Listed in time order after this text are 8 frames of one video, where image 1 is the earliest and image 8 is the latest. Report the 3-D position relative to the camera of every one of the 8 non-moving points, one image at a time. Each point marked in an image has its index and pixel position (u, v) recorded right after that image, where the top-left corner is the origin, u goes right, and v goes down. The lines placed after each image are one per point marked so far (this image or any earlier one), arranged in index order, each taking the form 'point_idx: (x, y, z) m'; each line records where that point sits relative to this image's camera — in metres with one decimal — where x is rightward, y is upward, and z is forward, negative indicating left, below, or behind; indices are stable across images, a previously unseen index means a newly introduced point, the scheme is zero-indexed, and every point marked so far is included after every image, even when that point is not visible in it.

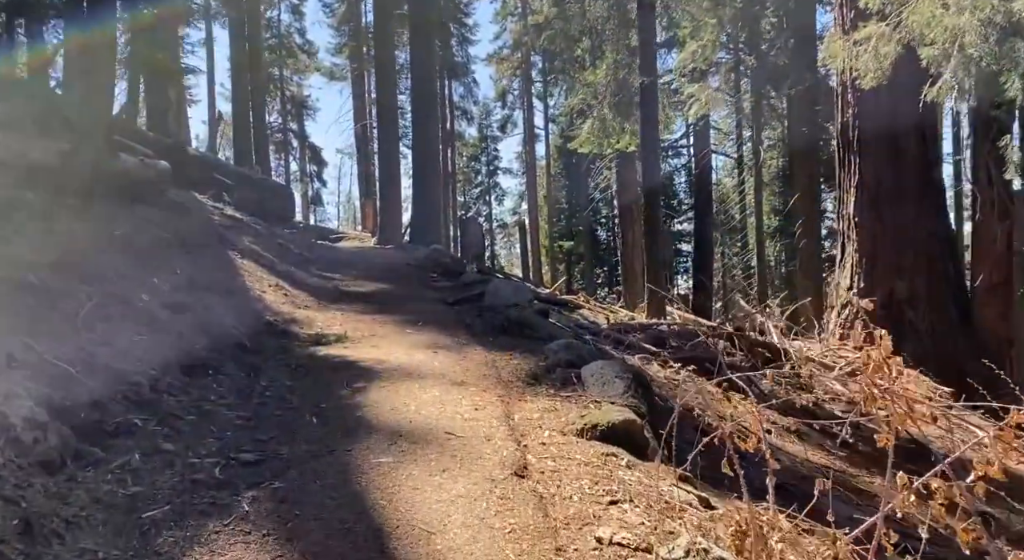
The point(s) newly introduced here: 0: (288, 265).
0: (-2.7, +0.2, +10.9) m
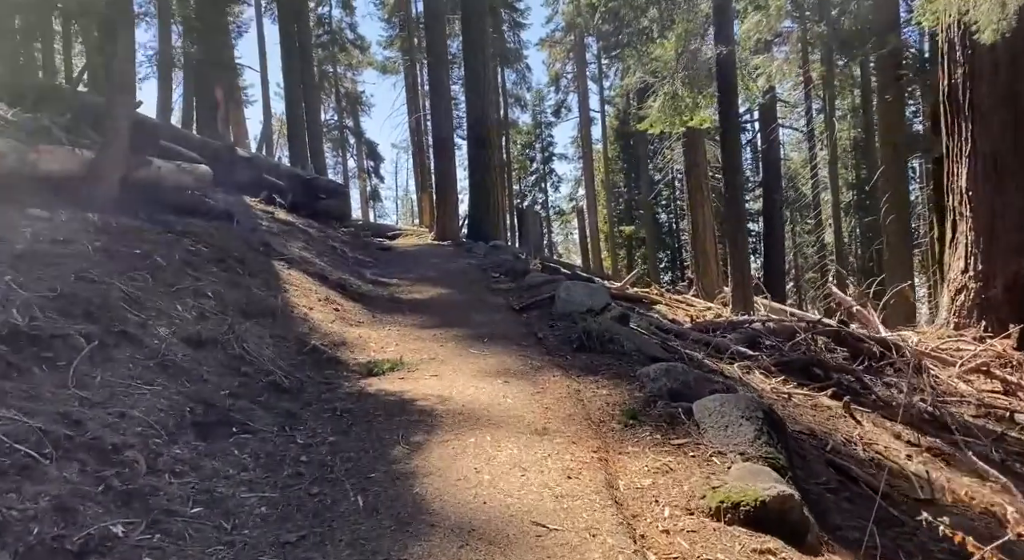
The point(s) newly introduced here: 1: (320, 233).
0: (-1.9, +0.1, +10.0) m
1: (-2.8, +0.7, +13.1) m
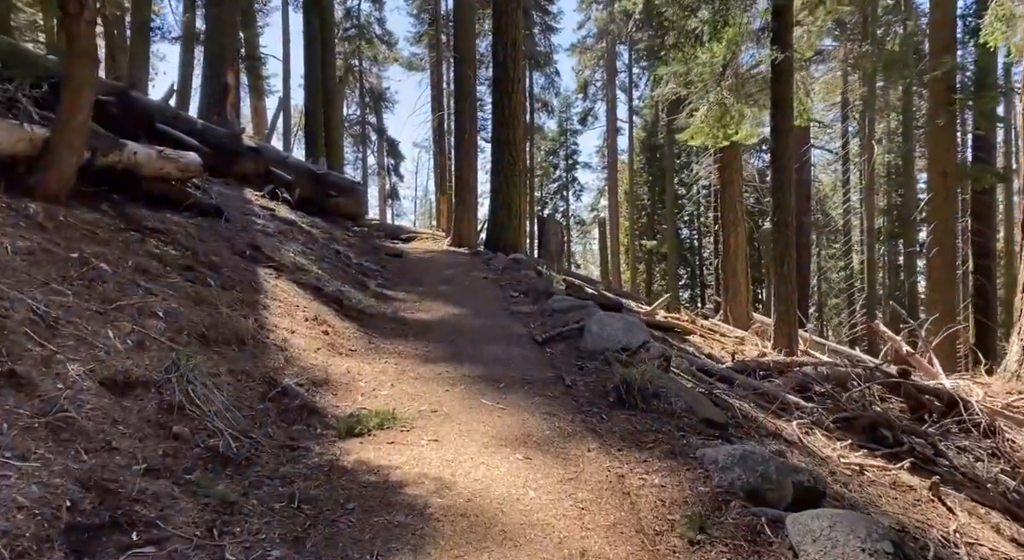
0: (-1.7, 0.0, +8.9) m
1: (-2.5, +0.6, +12.0) m
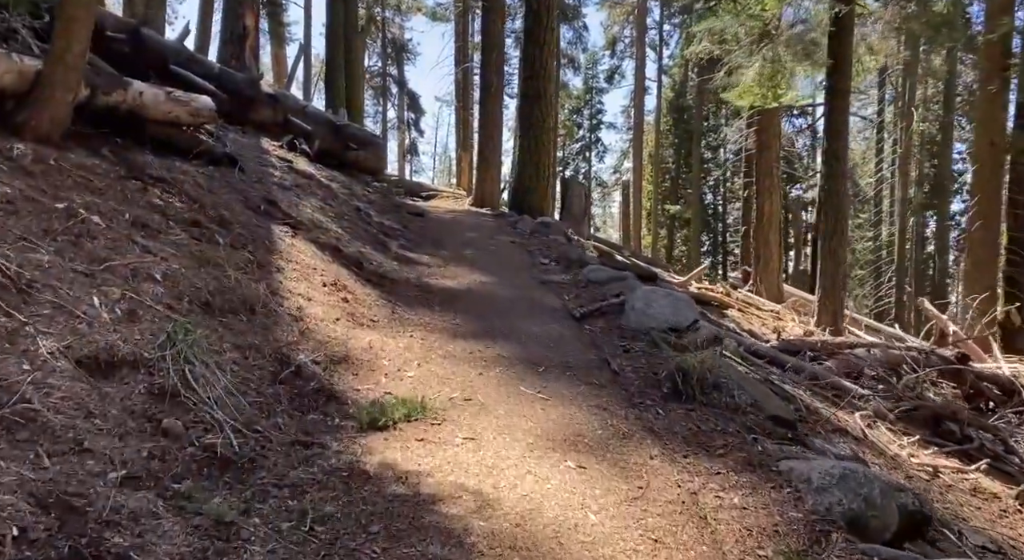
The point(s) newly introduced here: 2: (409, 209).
0: (-1.4, +0.4, +8.4) m
1: (-2.1, +1.1, +11.4) m
2: (-1.5, +1.1, +13.2) m
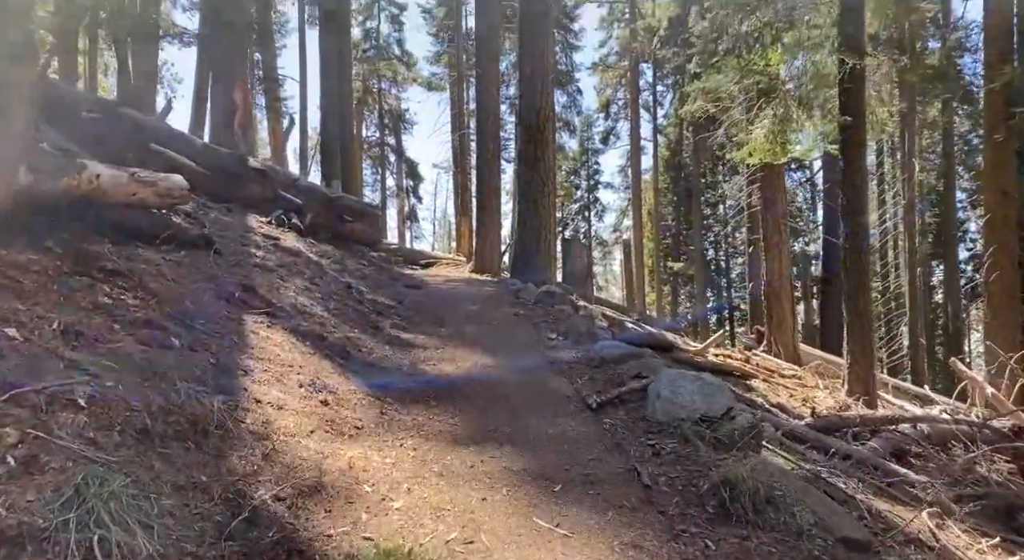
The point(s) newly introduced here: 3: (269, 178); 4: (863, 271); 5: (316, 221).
0: (-1.4, -0.4, +7.6) m
1: (-2.1, +0.2, +10.7) m
2: (-1.5, 0.0, +12.5) m
3: (-3.4, +1.4, +12.4) m
4: (+3.8, +0.1, +9.8) m
5: (-2.9, +0.9, +13.3) m
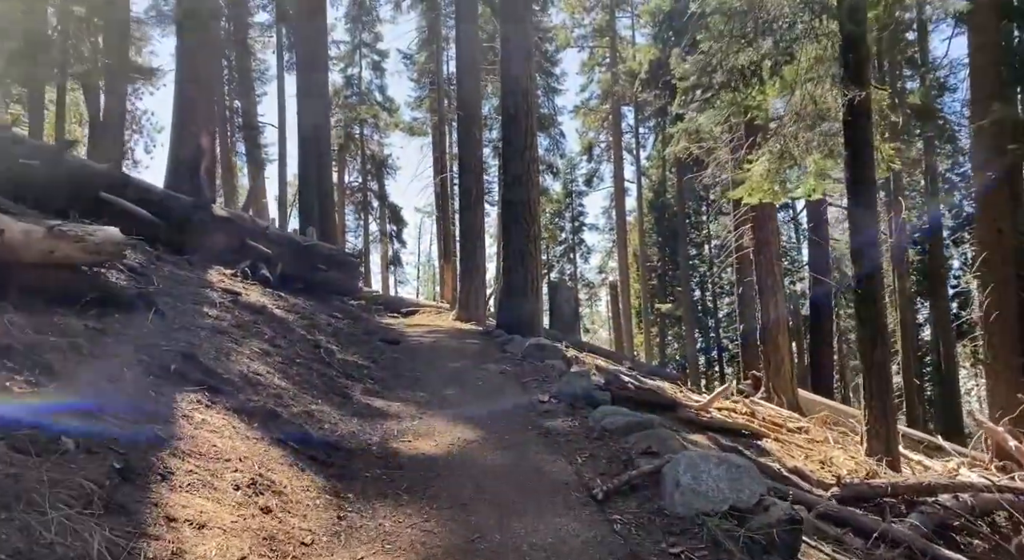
0: (-1.5, -0.8, +6.7) m
1: (-2.2, -0.4, +9.8) m
2: (-1.7, -0.7, +11.6) m
3: (-3.6, +0.7, +11.5) m
4: (+3.6, -0.4, +9.0) m
5: (-3.1, +0.1, +12.4) m
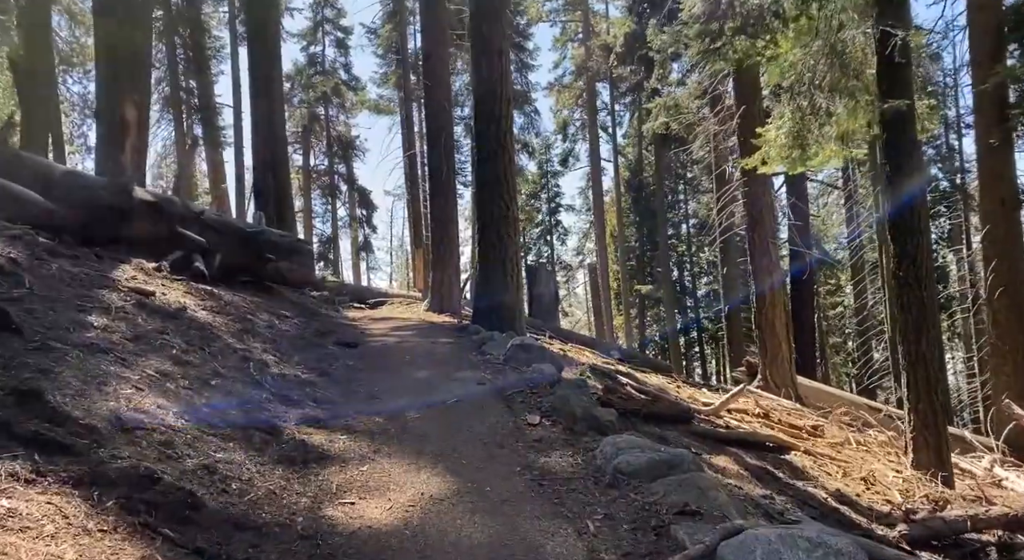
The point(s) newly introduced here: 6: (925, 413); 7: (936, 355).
0: (-1.6, -0.8, +5.1) m
1: (-2.4, -0.4, +8.1) m
2: (-1.9, -0.6, +9.9) m
3: (-3.9, +0.7, +9.8) m
4: (+3.4, -0.2, +7.5) m
5: (-3.4, +0.2, +10.7) m
6: (+3.5, -1.1, +7.6) m
7: (+3.6, -0.6, +7.6) m
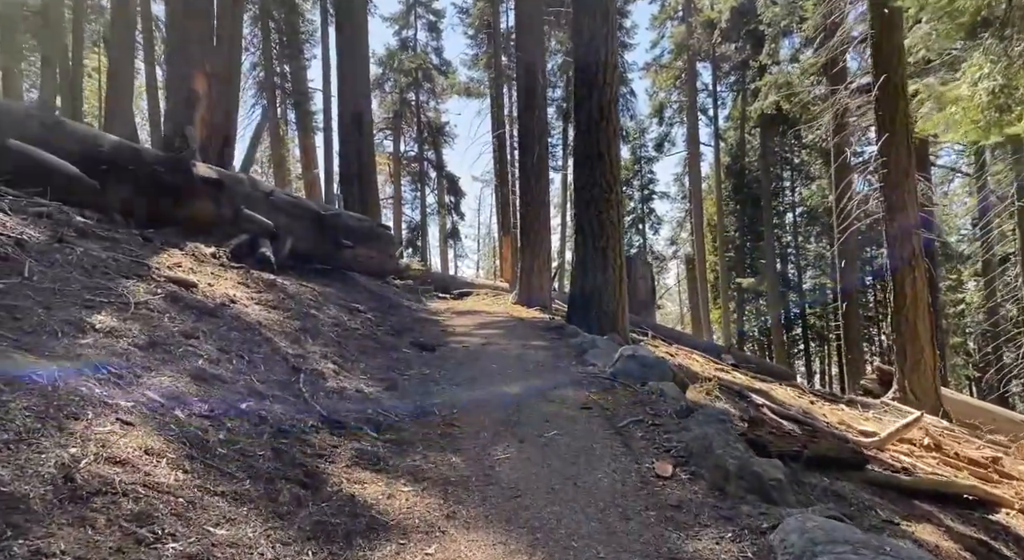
0: (-1.1, -0.8, +3.7) m
1: (-1.6, -0.3, +6.8) m
2: (-0.9, -0.5, +8.5) m
3: (-2.8, +0.9, +8.6) m
4: (+4.2, -0.2, +5.6) m
5: (-2.3, +0.3, +9.5) m
6: (+4.2, -1.2, +5.7) m
7: (+4.4, -0.7, +5.7) m
